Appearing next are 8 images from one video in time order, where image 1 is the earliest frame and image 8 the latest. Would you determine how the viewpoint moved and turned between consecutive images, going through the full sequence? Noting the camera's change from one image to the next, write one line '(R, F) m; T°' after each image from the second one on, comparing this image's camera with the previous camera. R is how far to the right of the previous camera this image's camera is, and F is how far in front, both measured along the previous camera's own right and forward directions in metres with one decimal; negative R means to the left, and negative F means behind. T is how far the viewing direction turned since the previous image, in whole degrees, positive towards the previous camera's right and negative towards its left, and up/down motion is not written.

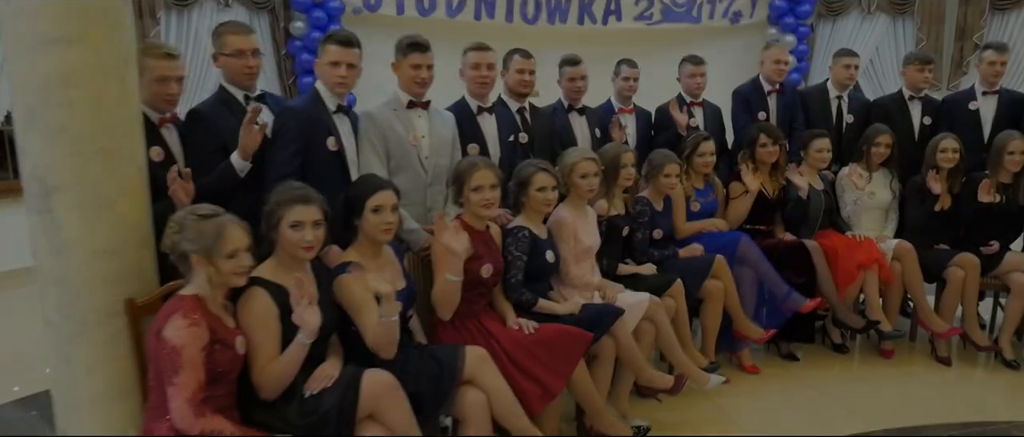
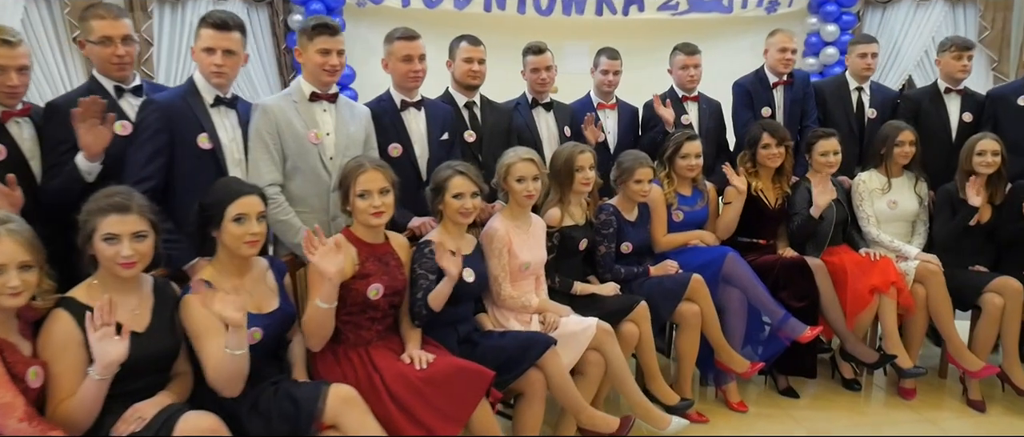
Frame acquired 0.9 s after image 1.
(+0.5, +0.4) m; -5°
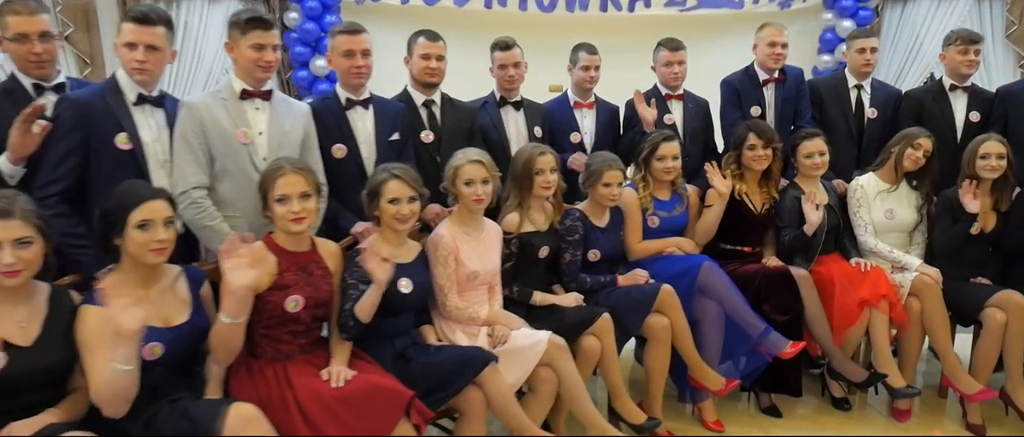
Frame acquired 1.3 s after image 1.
(+0.3, +0.2) m; -3°
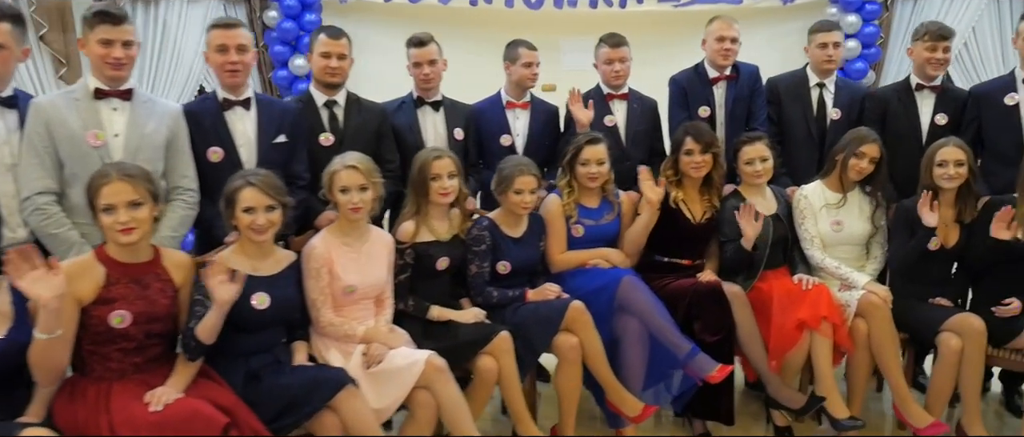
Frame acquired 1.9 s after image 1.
(+0.5, +0.2) m; -4°
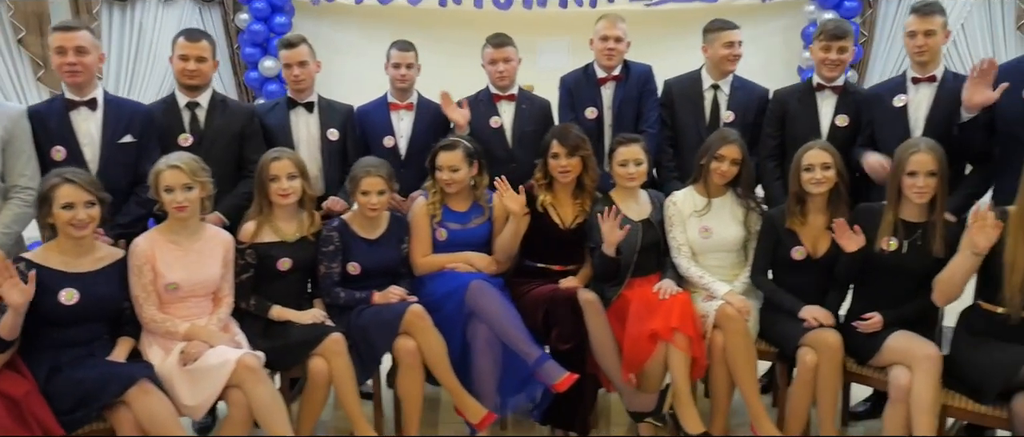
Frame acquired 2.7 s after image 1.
(+0.8, +0.1) m; -5°
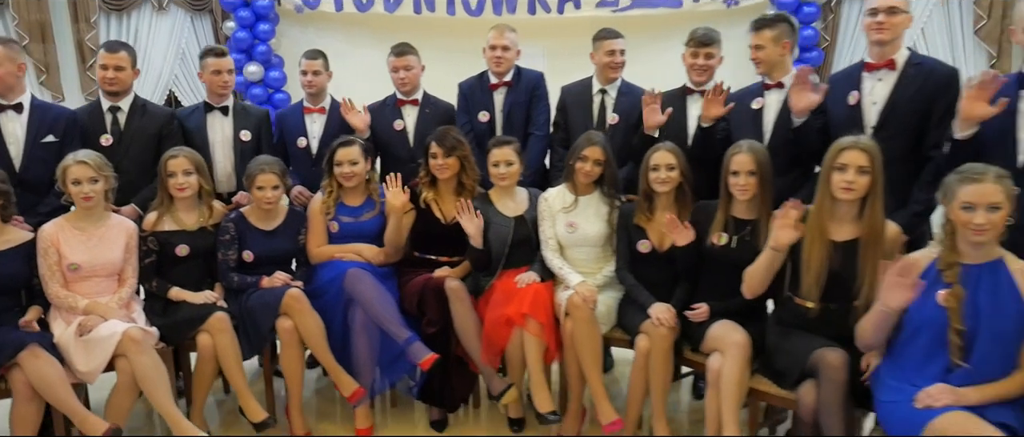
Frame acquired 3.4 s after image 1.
(+0.7, -0.2) m; -4°
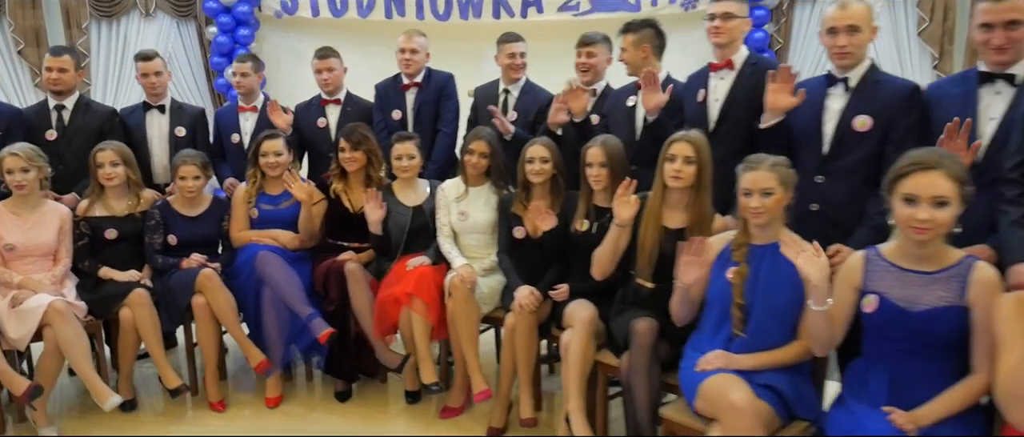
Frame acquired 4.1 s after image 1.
(+0.6, -0.2) m; -3°
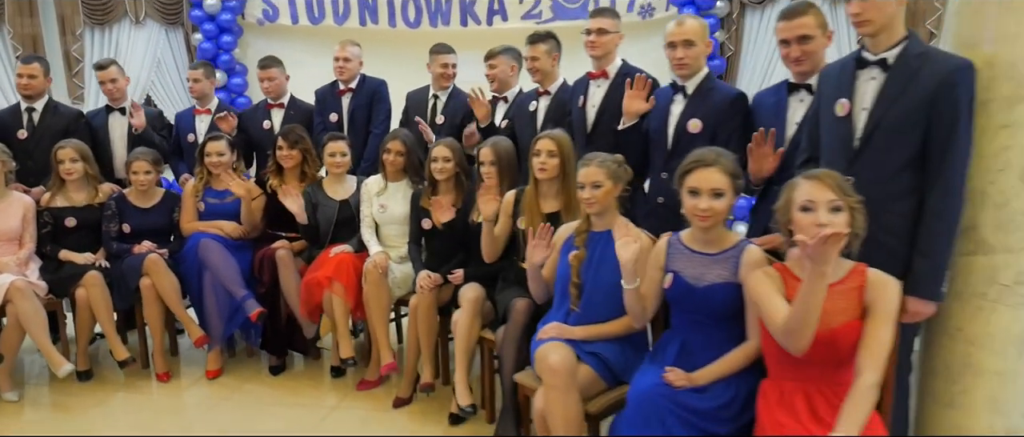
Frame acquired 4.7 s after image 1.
(+0.5, -0.3) m; -2°
